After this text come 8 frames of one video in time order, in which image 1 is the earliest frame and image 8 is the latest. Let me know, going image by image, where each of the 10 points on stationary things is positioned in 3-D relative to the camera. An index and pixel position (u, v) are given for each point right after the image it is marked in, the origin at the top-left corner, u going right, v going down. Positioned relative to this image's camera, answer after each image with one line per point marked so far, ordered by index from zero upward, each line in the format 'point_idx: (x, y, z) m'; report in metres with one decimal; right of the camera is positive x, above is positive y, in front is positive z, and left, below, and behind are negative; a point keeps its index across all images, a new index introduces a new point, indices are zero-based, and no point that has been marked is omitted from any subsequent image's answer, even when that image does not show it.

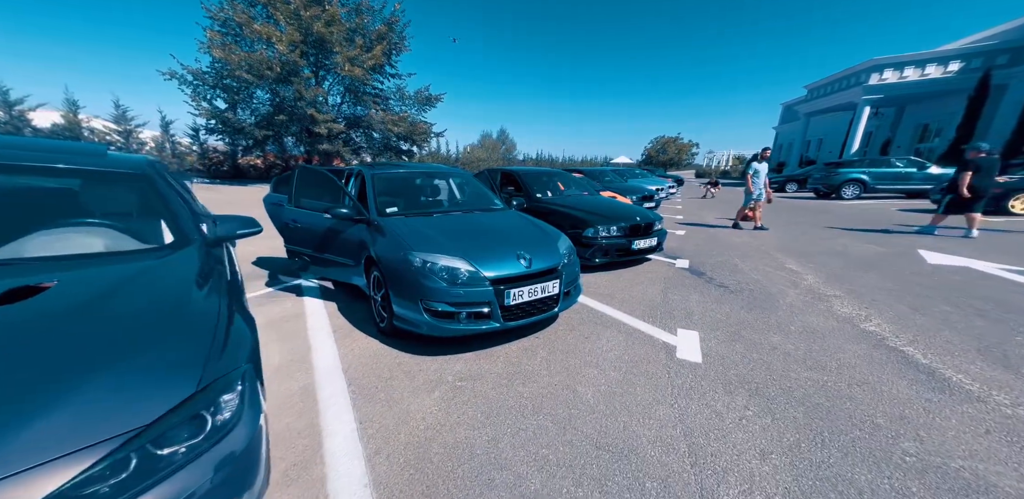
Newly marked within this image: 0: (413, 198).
0: (-1.1, +0.6, +3.7) m
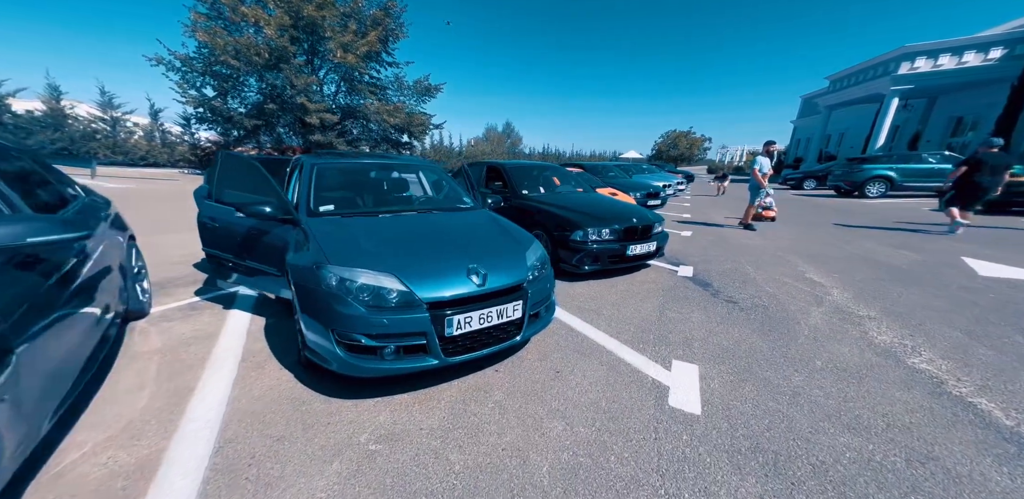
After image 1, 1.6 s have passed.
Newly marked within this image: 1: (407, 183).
0: (-1.4, +0.6, +3.1) m
1: (-1.2, +0.7, +3.4) m
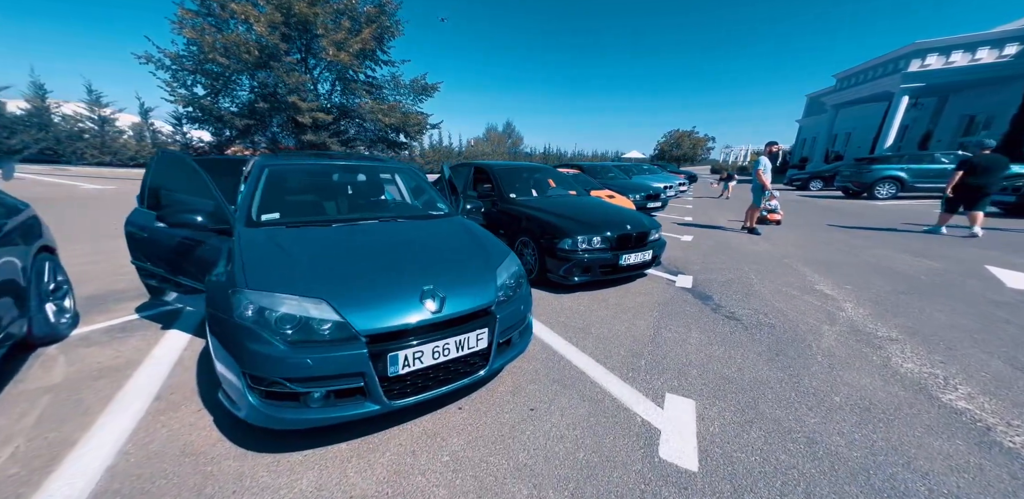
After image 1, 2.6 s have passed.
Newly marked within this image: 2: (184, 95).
0: (-1.5, +0.5, +2.8) m
1: (-1.4, +0.6, +3.1) m
2: (-11.5, +5.4, +11.0) m
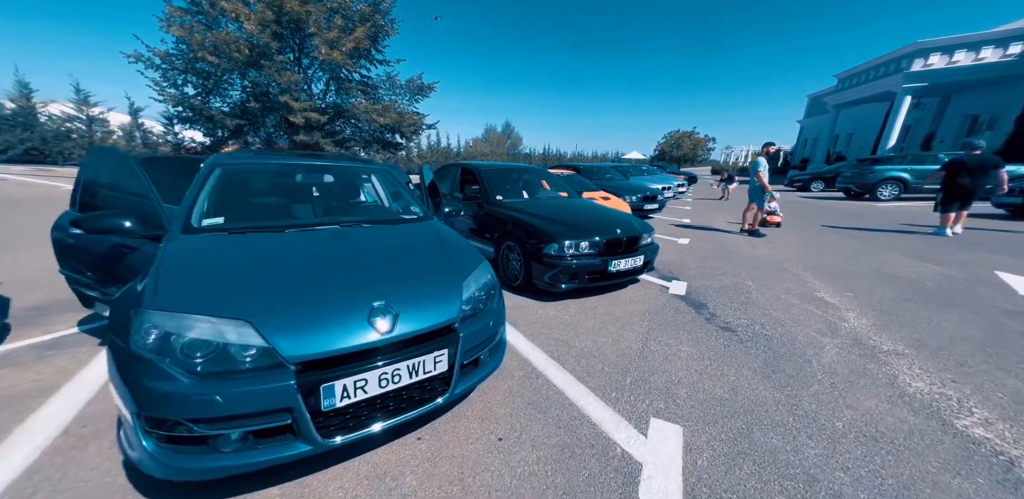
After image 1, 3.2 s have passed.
0: (-1.7, +0.4, +2.6) m
1: (-1.5, +0.6, +2.9) m
2: (-11.7, +5.4, +10.9) m
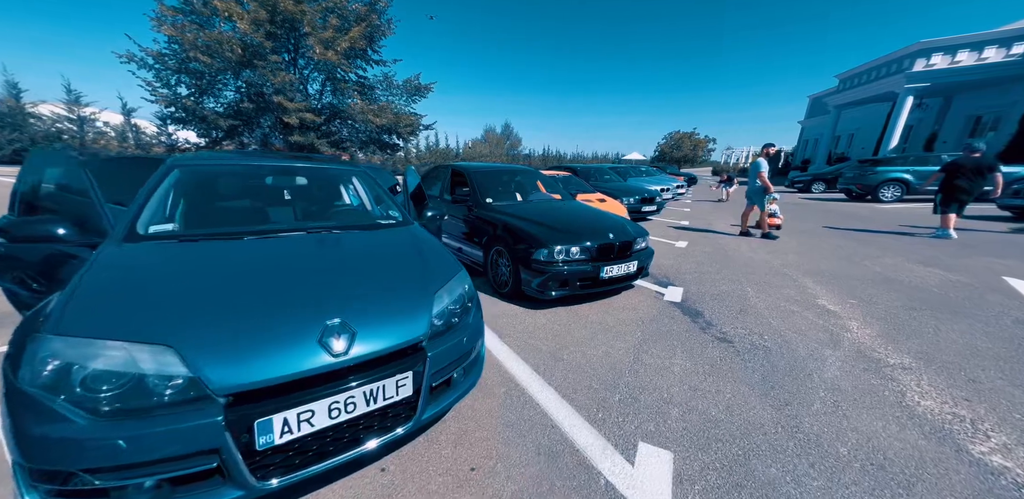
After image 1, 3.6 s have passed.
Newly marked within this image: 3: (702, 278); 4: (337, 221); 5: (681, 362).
0: (-1.9, +0.3, +2.5) m
1: (-1.7, +0.5, +2.8) m
2: (-11.8, +5.3, +10.7) m
3: (+2.7, -0.4, +4.4) m
4: (-1.4, +0.2, +2.6) m
5: (+1.3, -0.9, +2.5) m
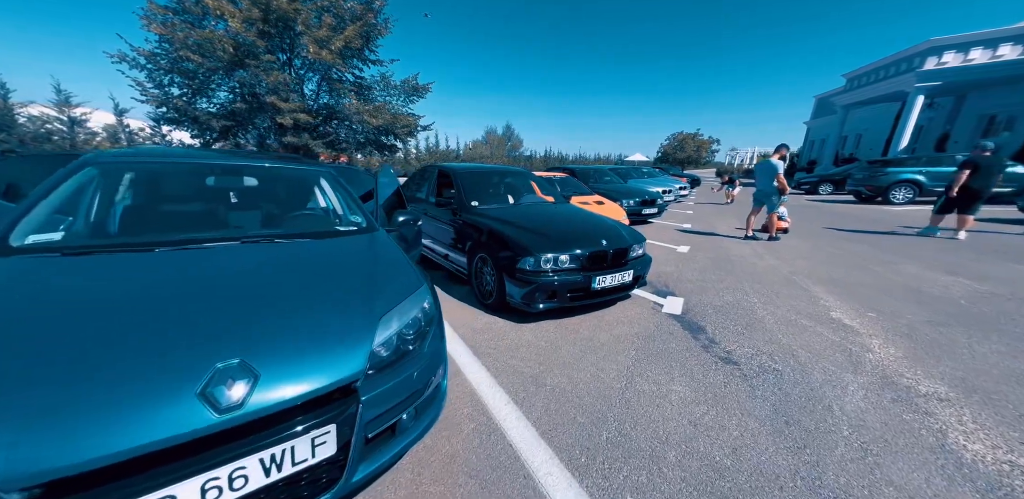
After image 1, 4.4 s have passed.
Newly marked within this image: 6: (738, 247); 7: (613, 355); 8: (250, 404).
0: (-2.0, +0.3, +2.2) m
1: (-1.8, +0.4, +2.5) m
2: (-11.9, +5.2, +10.6) m
3: (+2.5, -0.5, +4.1) m
4: (-1.6, +0.2, +2.3) m
5: (+1.2, -1.0, +2.2) m
6: (+4.4, +0.1, +6.1) m
7: (+0.8, -0.9, +2.6) m
8: (-0.8, -0.5, +1.0) m
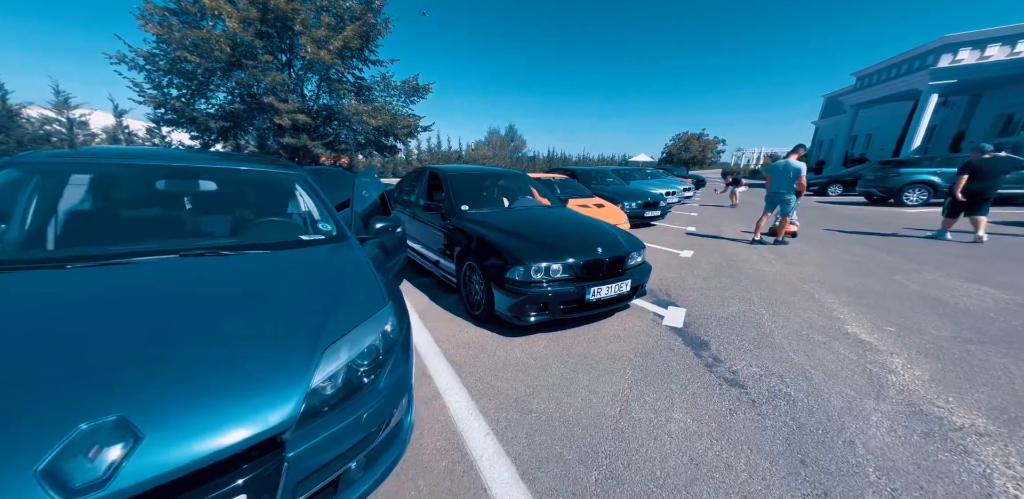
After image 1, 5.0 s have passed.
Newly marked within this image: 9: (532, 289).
0: (-2.1, +0.2, +2.0) m
1: (-1.9, +0.4, +2.3) m
2: (-11.9, +5.1, +10.5) m
3: (+2.4, -0.6, +3.8) m
4: (-1.7, +0.1, +2.1) m
5: (+1.1, -1.0, +1.9) m
6: (+4.3, 0.0, +5.9) m
7: (+0.7, -0.9, +2.4) m
8: (-0.9, -0.5, +0.8) m
9: (+0.2, -0.3, +2.7) m
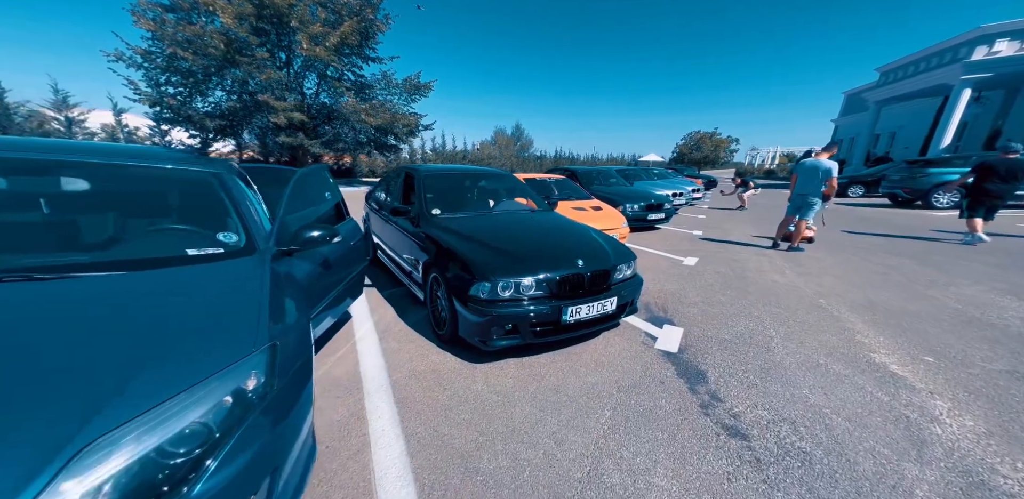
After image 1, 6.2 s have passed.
0: (-2.4, +0.1, +1.7) m
1: (-2.2, +0.3, +2.0) m
2: (-11.9, +5.1, +10.4) m
3: (+2.2, -0.7, +3.4) m
4: (-2.0, 0.0, +1.7) m
5: (+0.7, -1.2, +1.5) m
6: (+4.1, -0.2, +5.3) m
7: (+0.4, -1.0, +2.0) m
8: (-1.3, -0.6, +0.4) m
9: (-0.1, -0.4, +2.3) m
